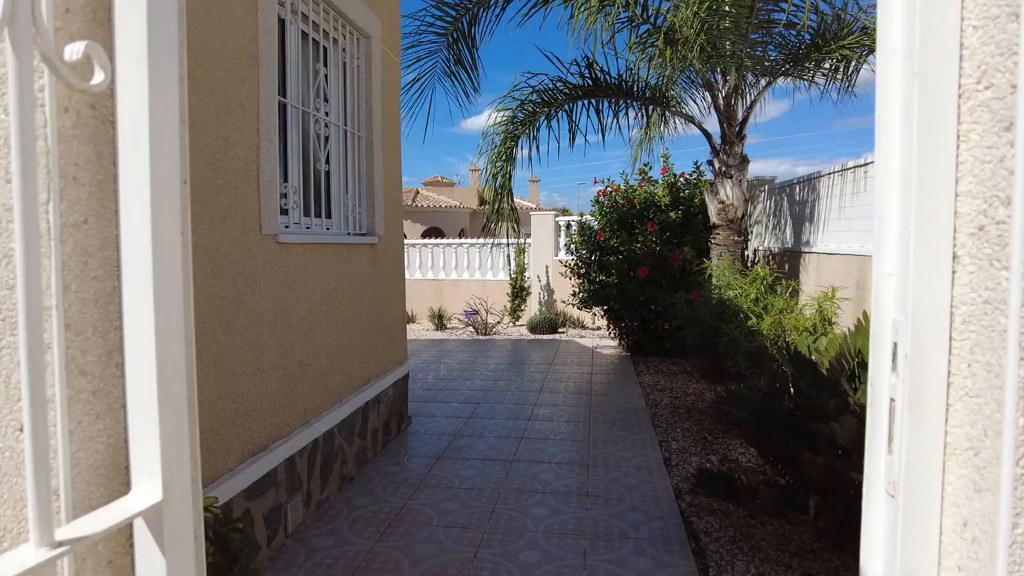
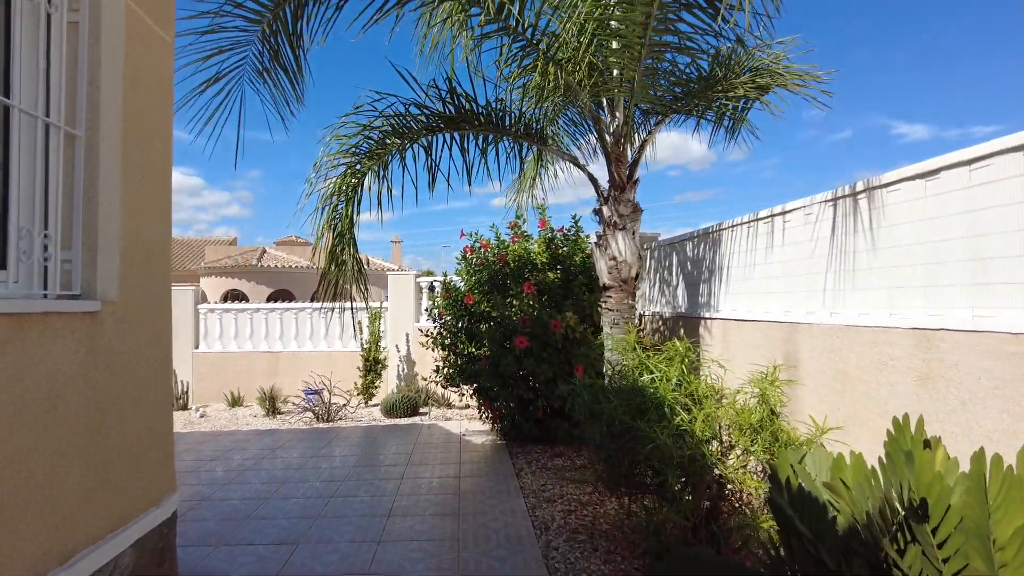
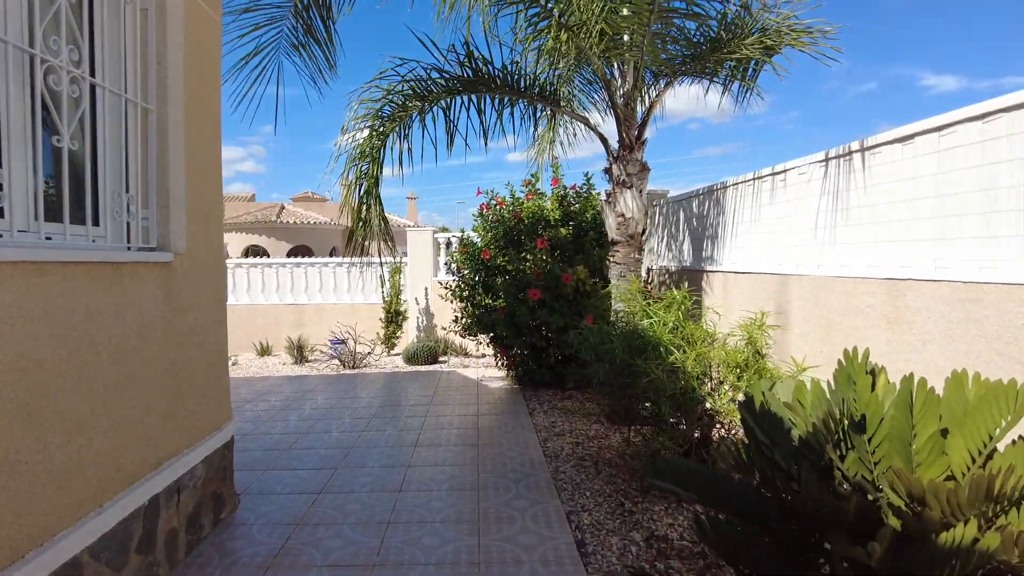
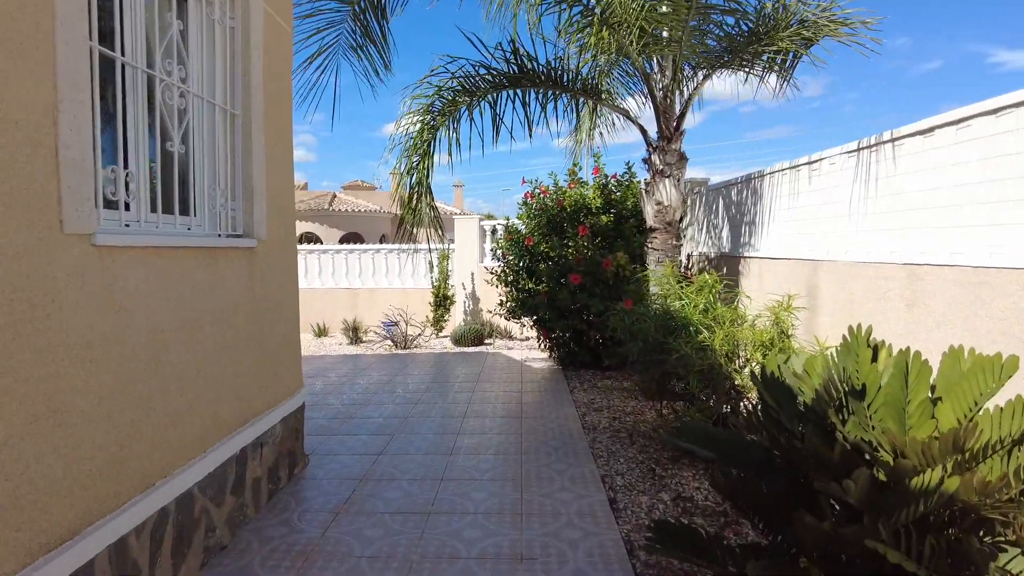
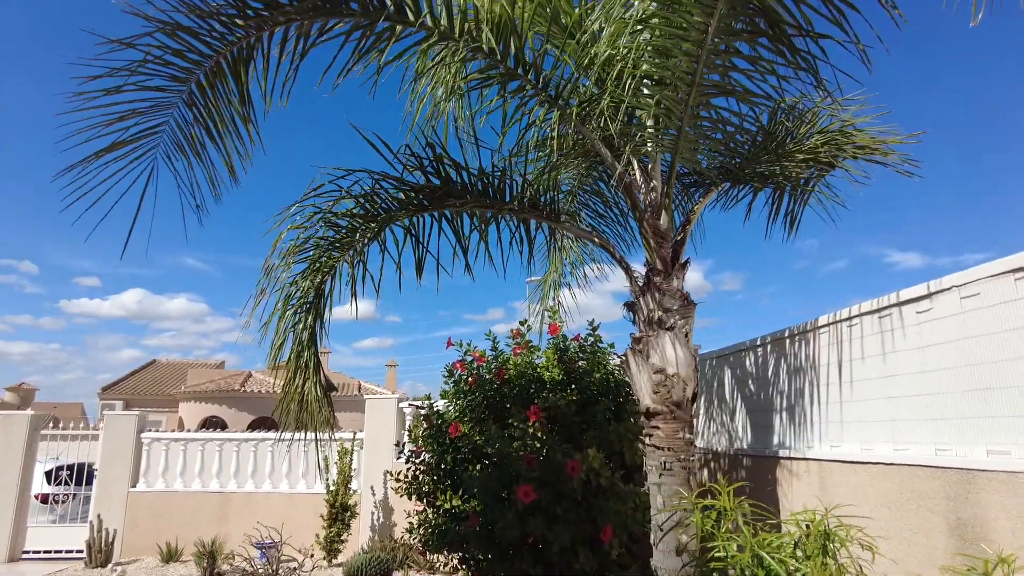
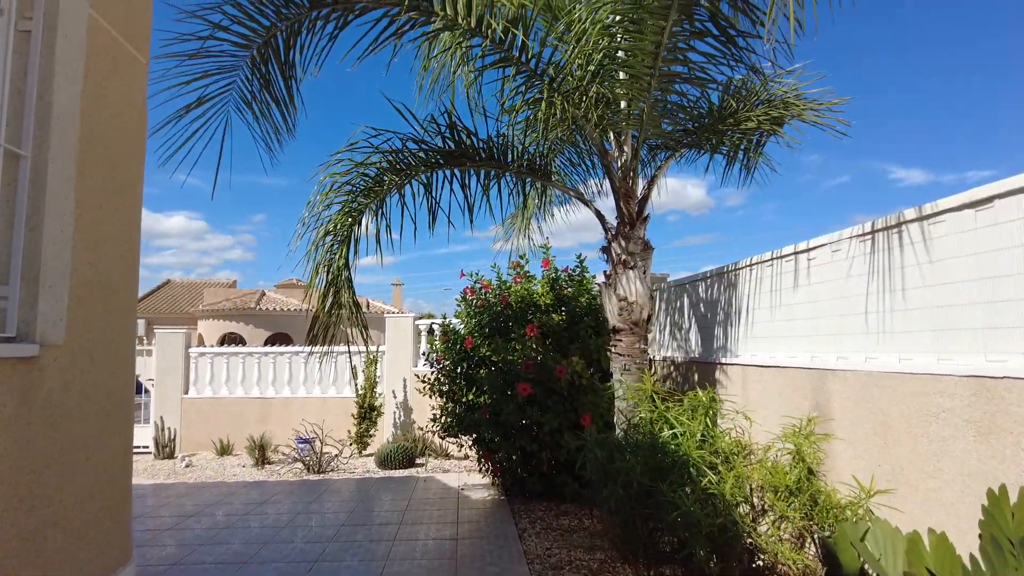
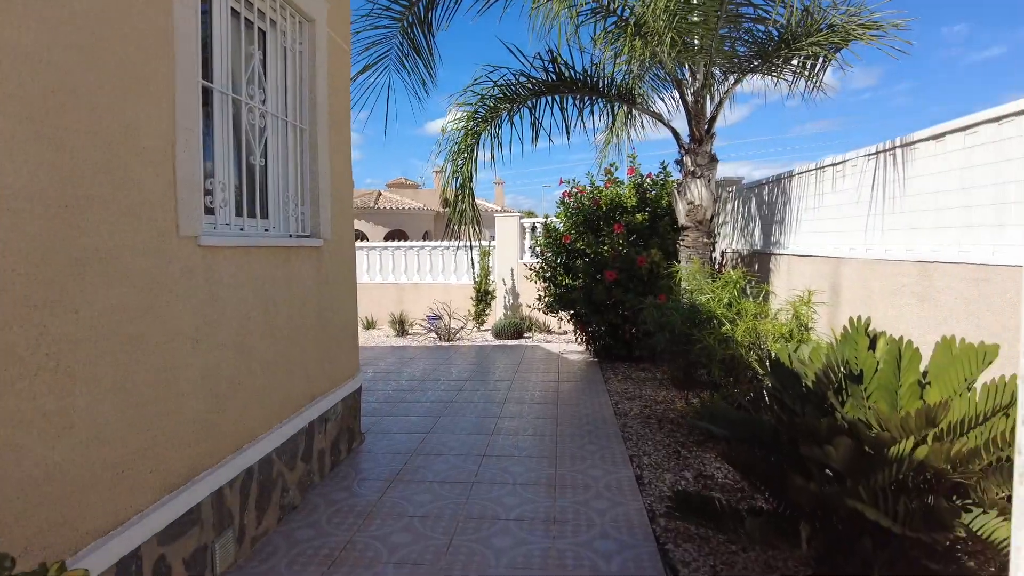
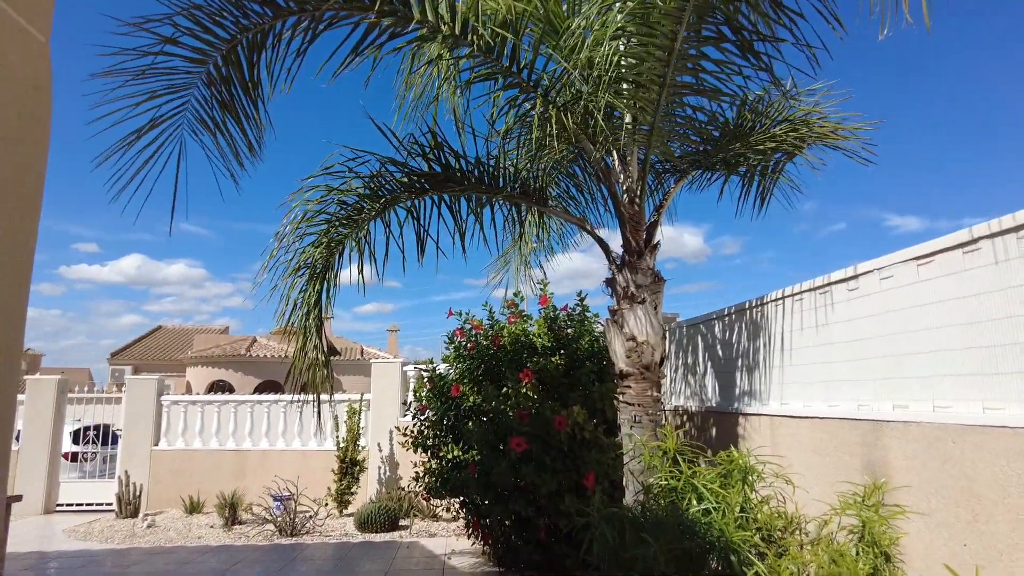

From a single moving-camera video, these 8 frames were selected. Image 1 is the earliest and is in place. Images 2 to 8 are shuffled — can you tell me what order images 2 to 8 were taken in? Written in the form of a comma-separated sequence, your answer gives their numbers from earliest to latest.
7, 4, 3, 2, 6, 8, 5
